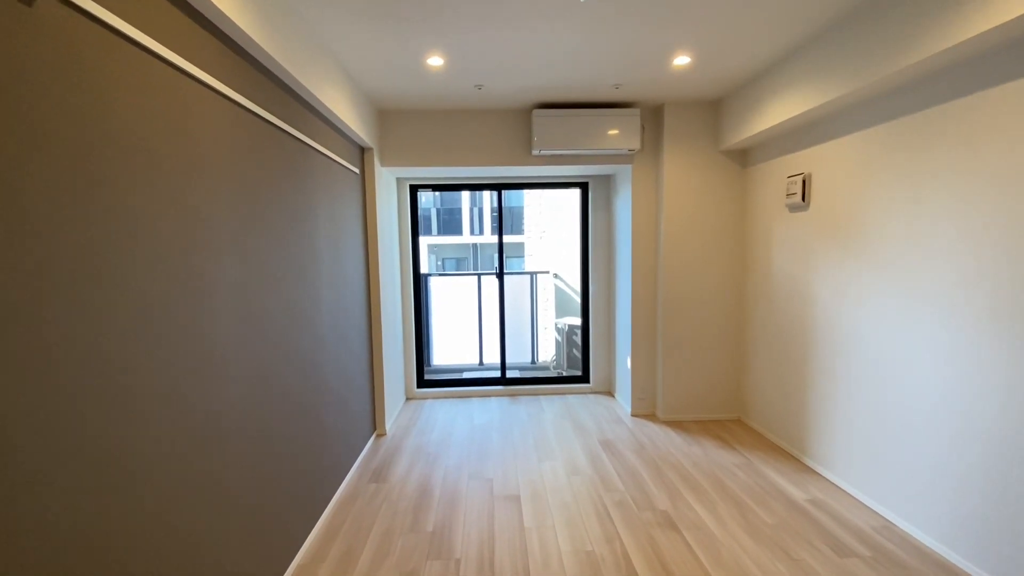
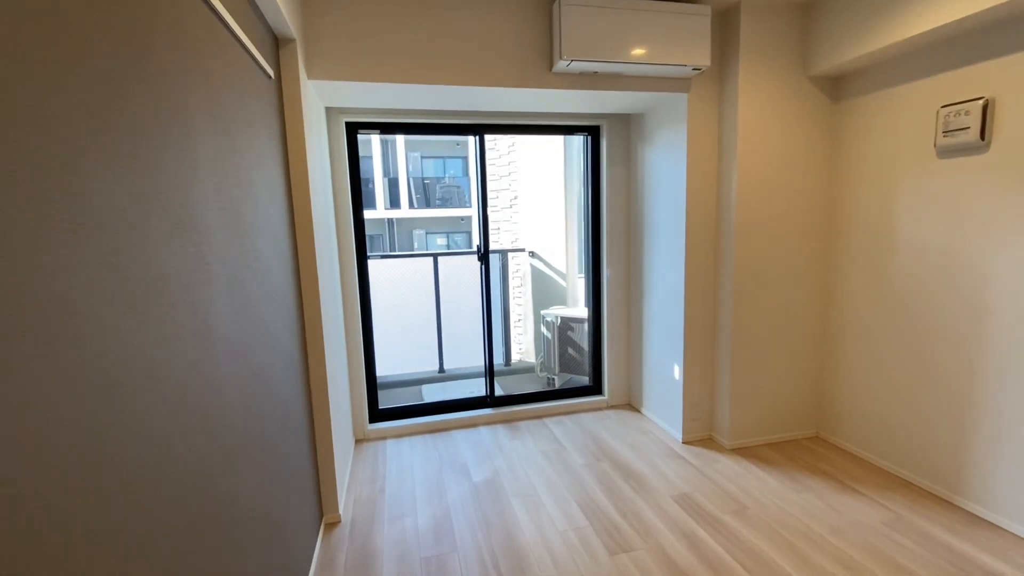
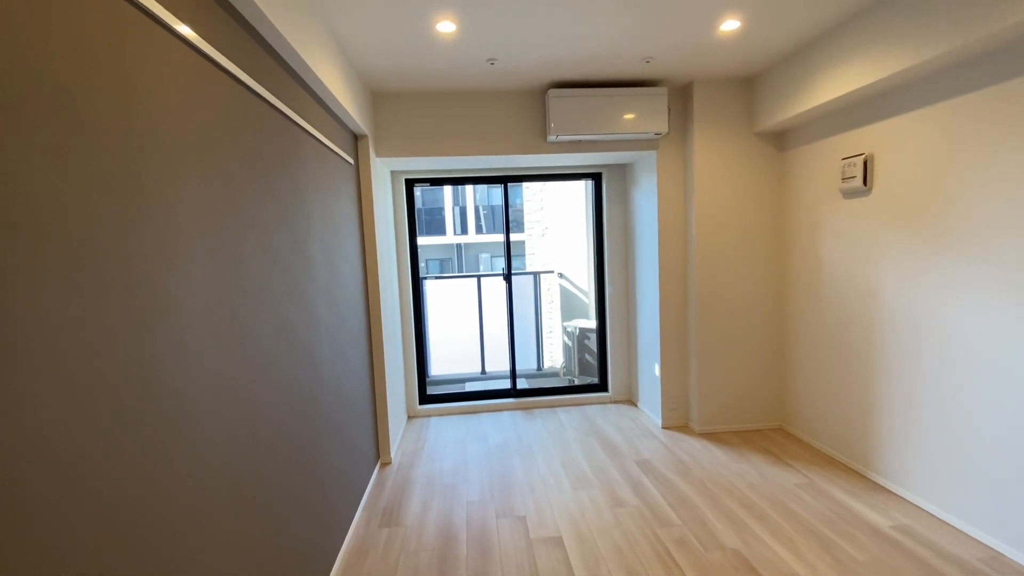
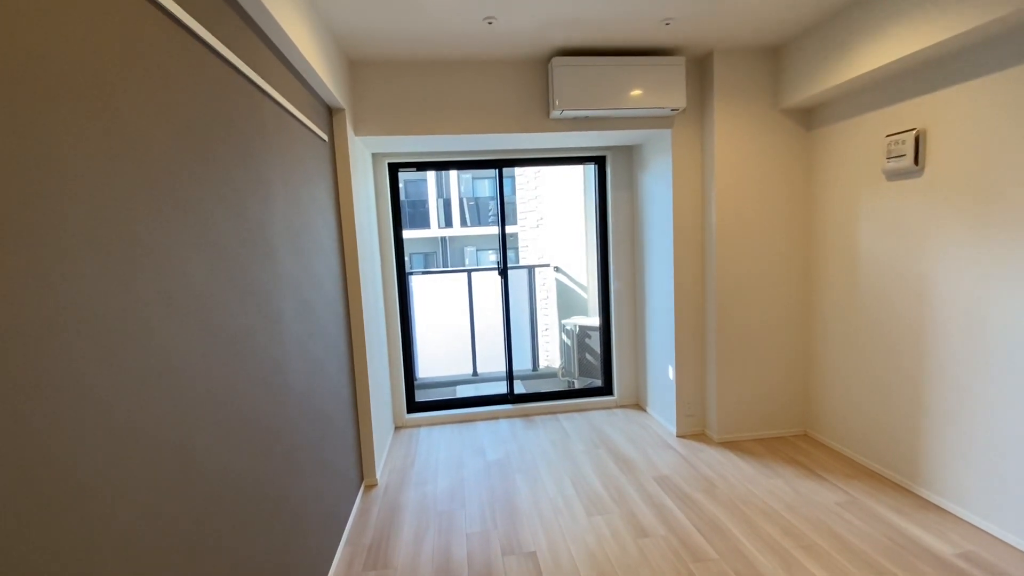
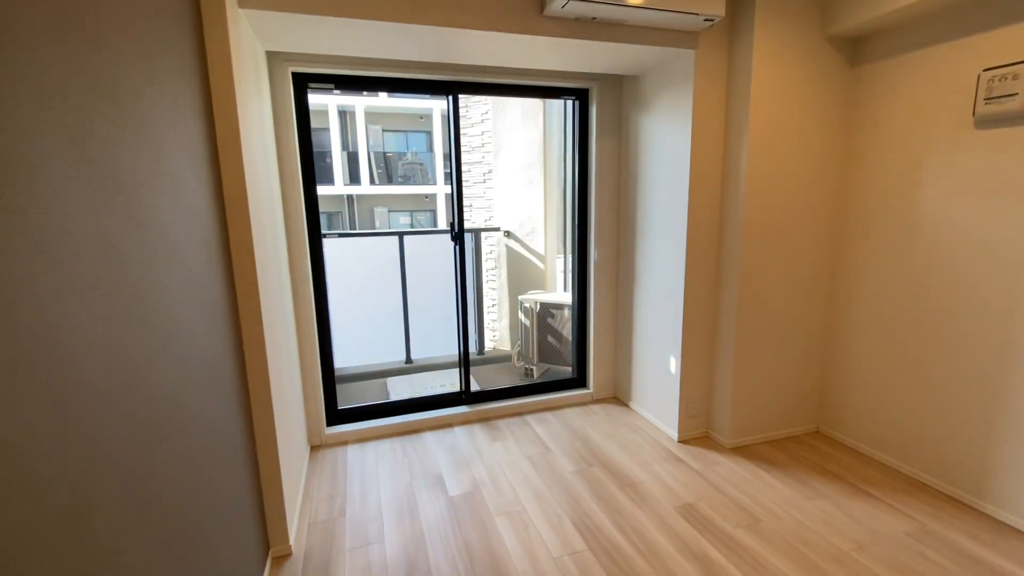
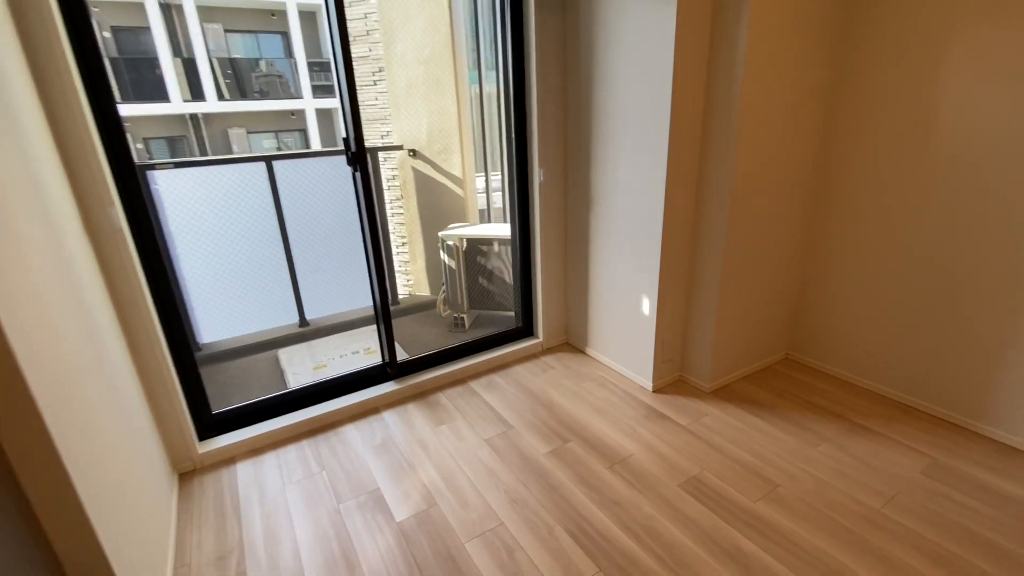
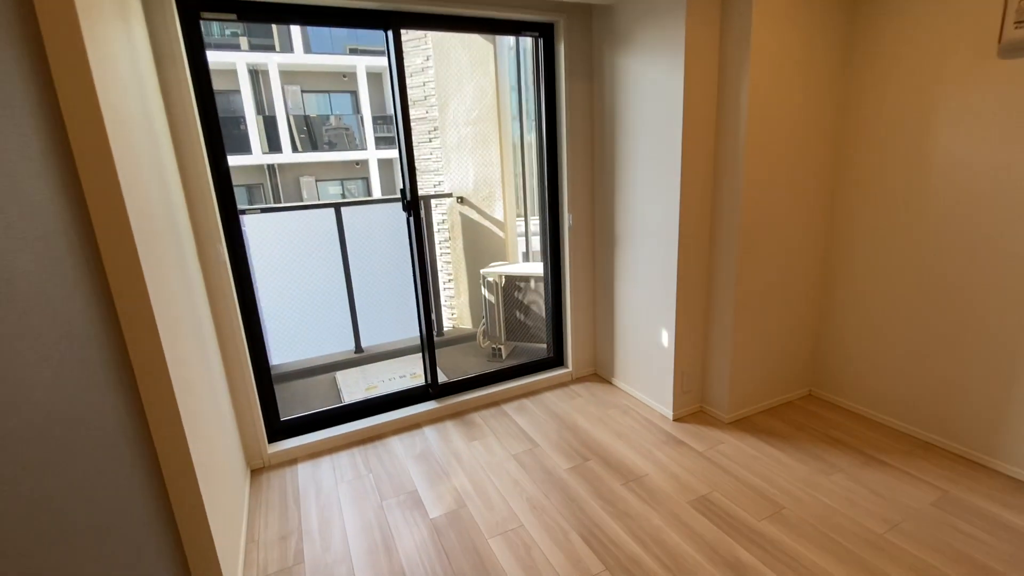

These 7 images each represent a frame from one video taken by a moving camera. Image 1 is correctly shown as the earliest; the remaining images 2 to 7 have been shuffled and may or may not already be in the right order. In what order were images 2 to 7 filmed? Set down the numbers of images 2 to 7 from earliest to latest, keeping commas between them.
3, 4, 2, 5, 7, 6
